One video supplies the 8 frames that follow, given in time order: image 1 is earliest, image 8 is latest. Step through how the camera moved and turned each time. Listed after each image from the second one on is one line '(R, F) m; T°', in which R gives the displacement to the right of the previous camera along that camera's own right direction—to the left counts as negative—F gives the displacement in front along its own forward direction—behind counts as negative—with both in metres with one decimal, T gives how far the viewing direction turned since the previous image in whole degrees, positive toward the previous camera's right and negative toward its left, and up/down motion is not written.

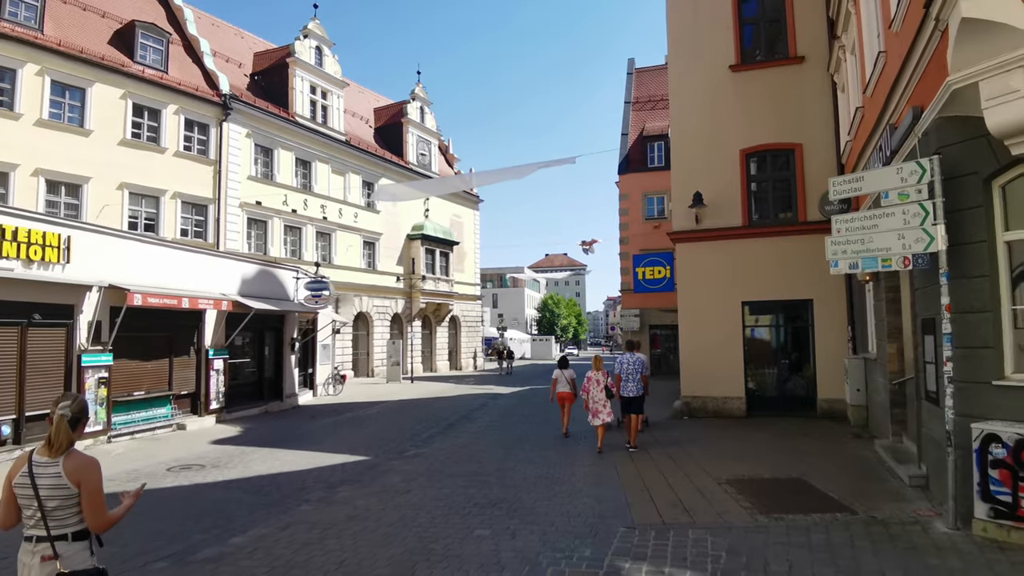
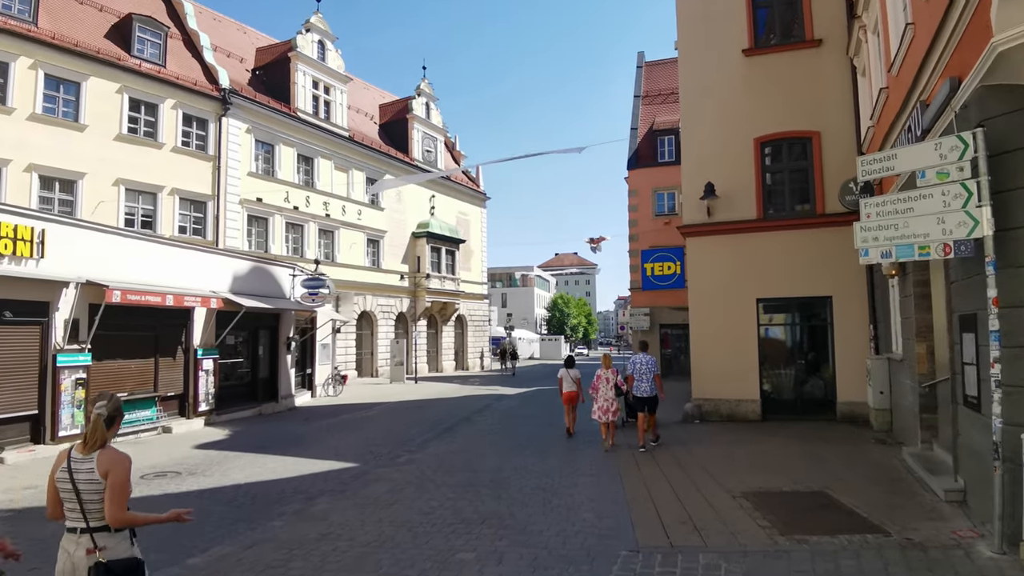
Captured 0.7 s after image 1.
(+0.2, +0.7) m; -1°
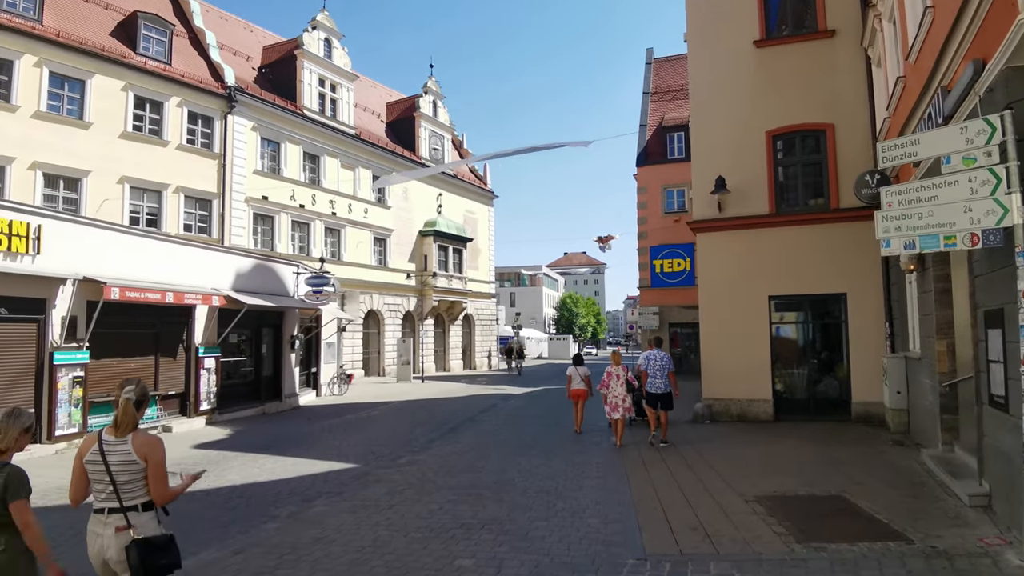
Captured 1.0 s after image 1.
(+0.1, +0.3) m; -1°
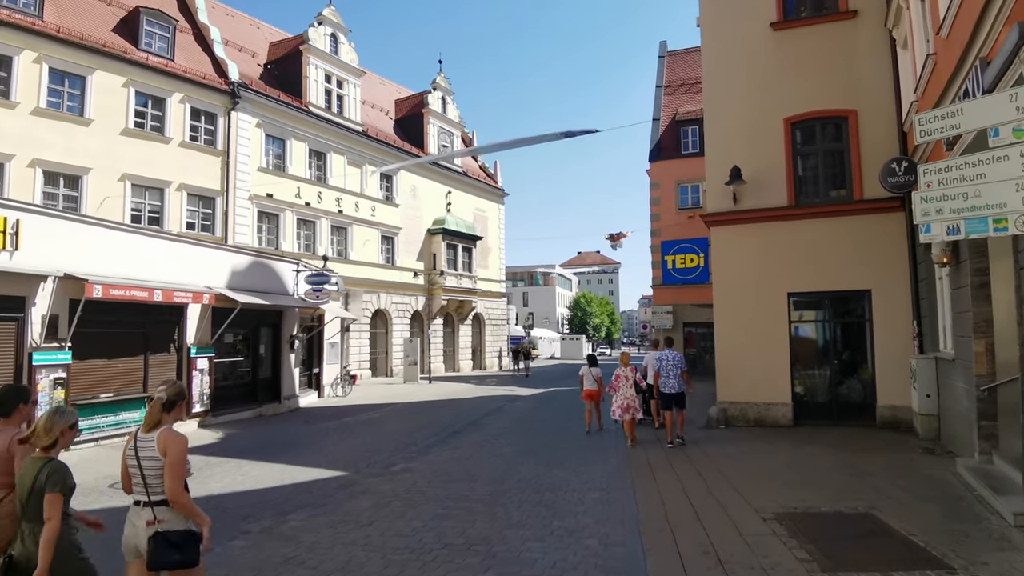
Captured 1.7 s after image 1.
(+0.2, +0.6) m; -1°
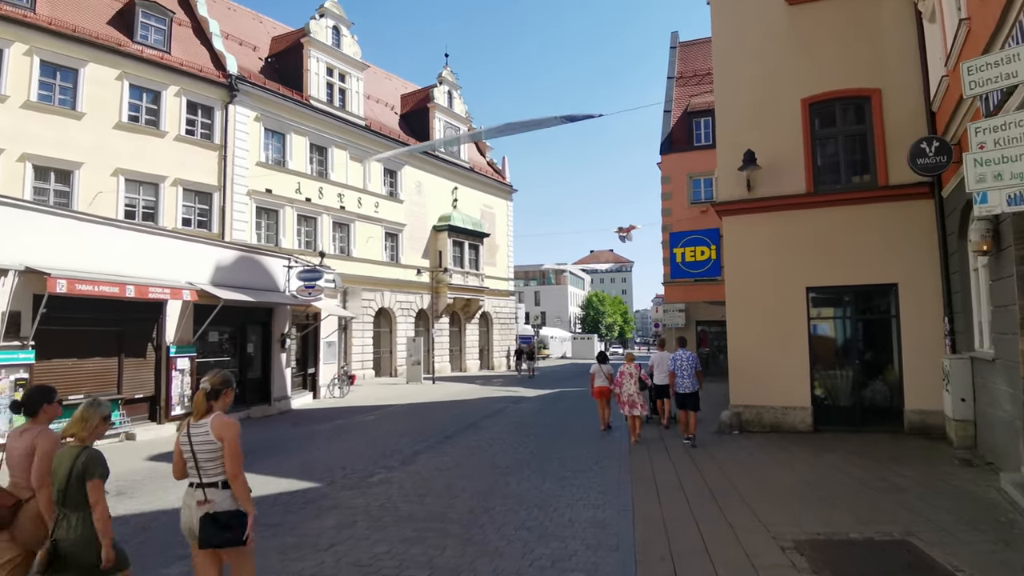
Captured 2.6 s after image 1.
(+0.3, +0.8) m; -1°
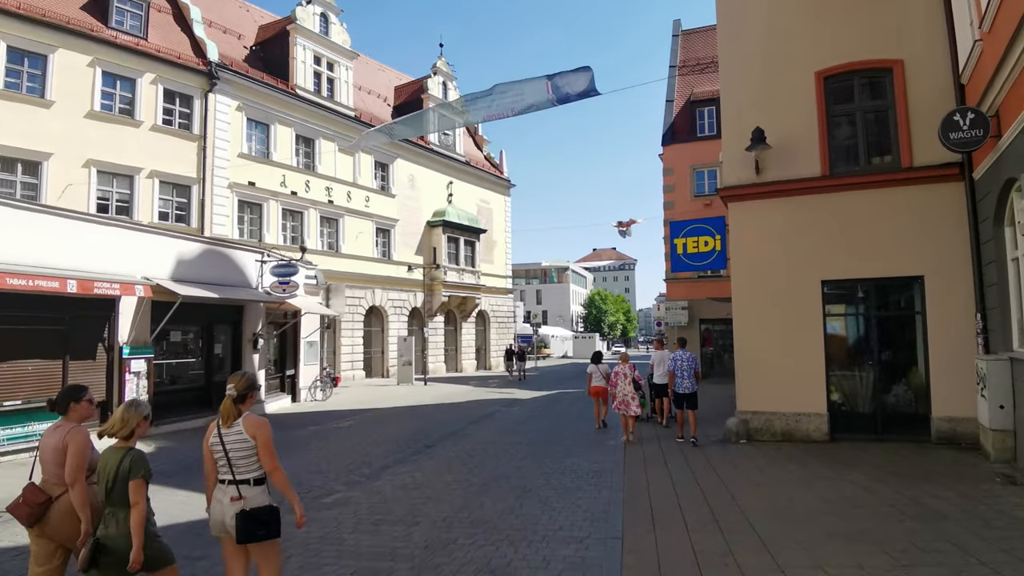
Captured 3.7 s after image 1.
(+0.3, +1.1) m; 0°
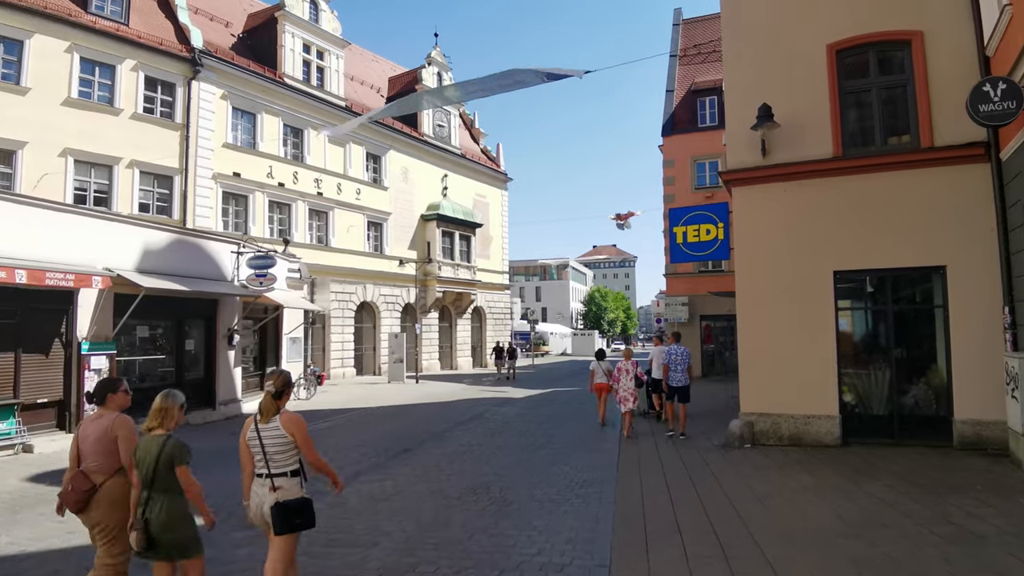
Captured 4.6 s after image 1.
(+0.2, +0.8) m; 0°
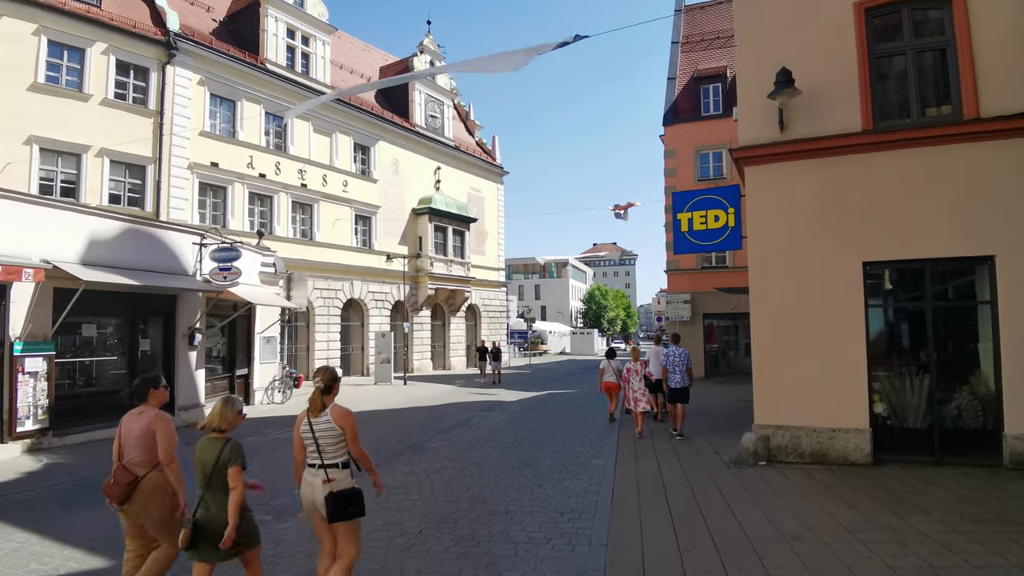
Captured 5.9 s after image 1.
(+0.2, +1.2) m; 0°
